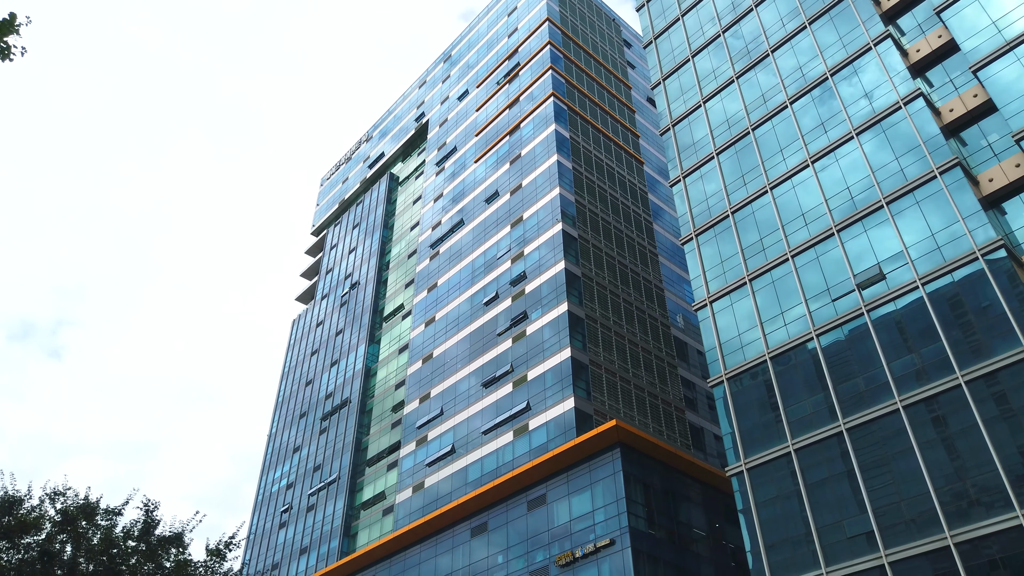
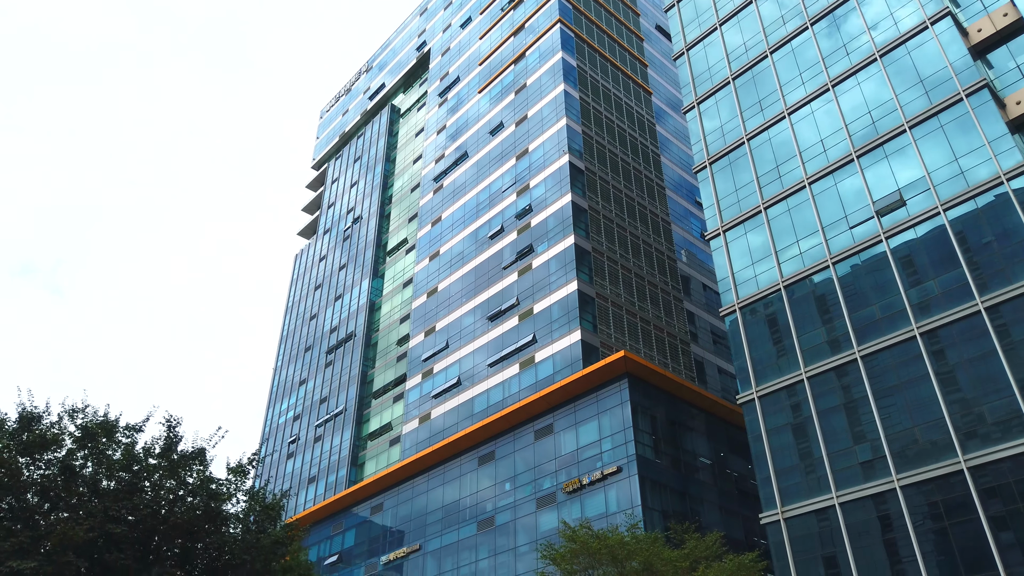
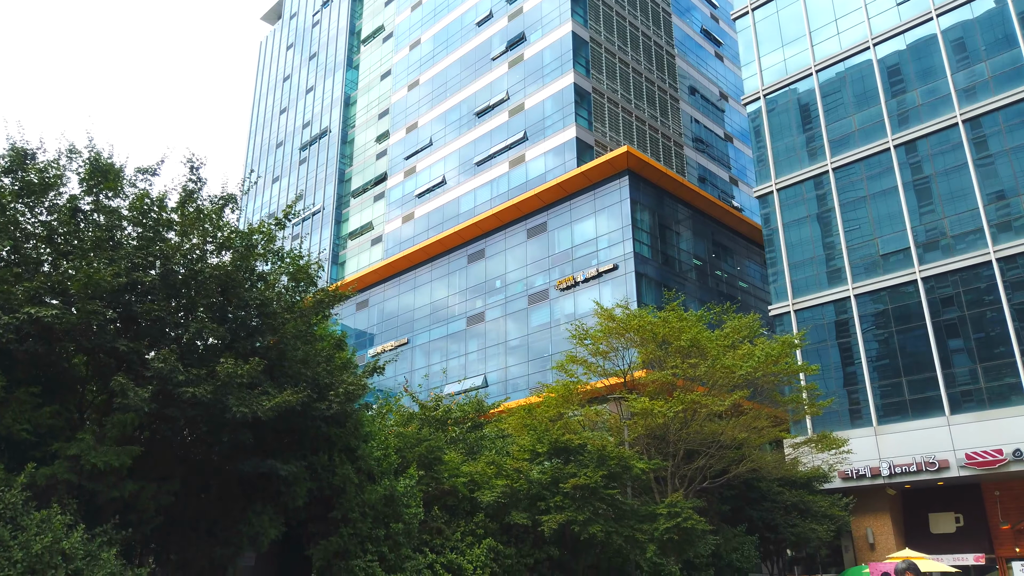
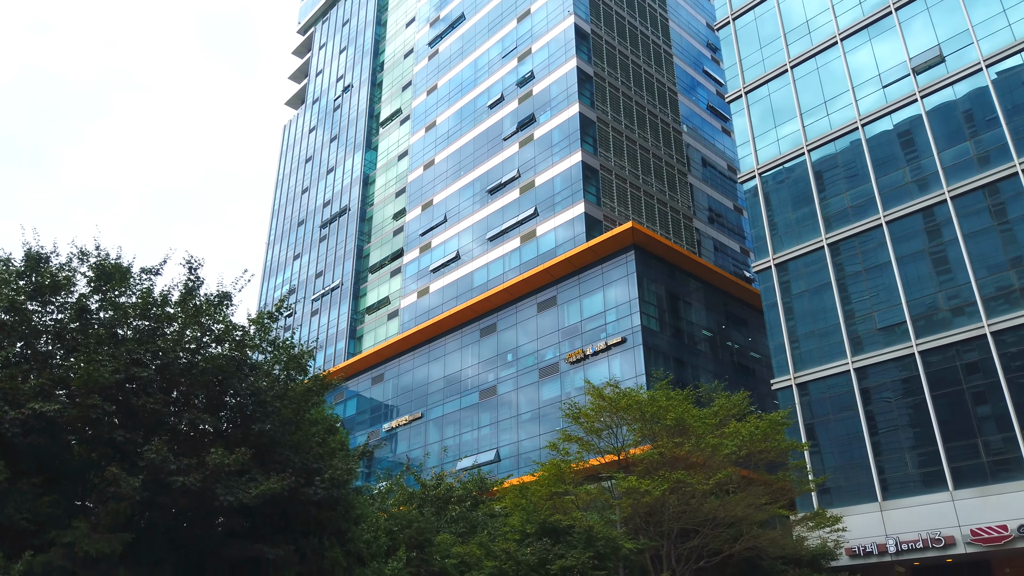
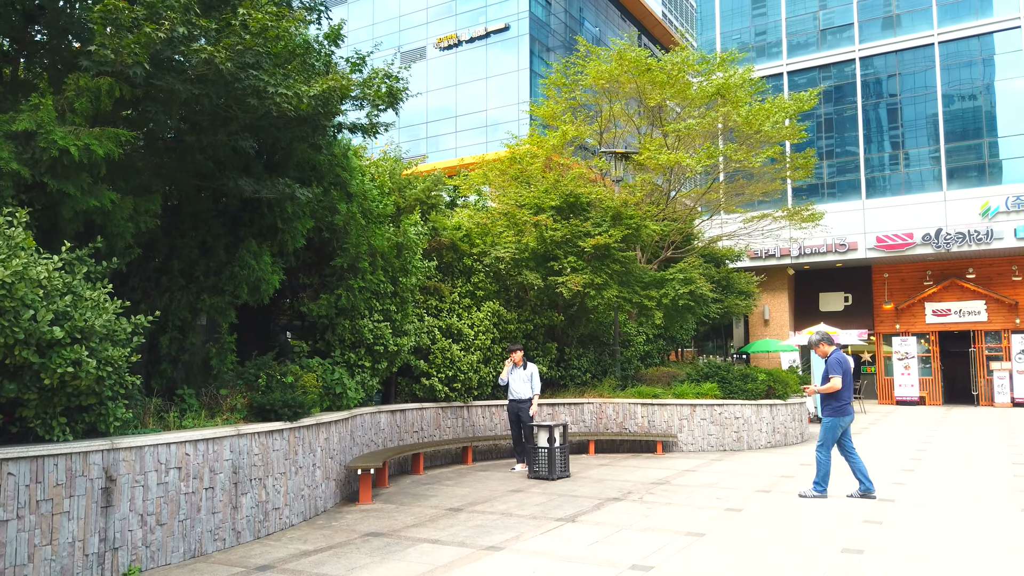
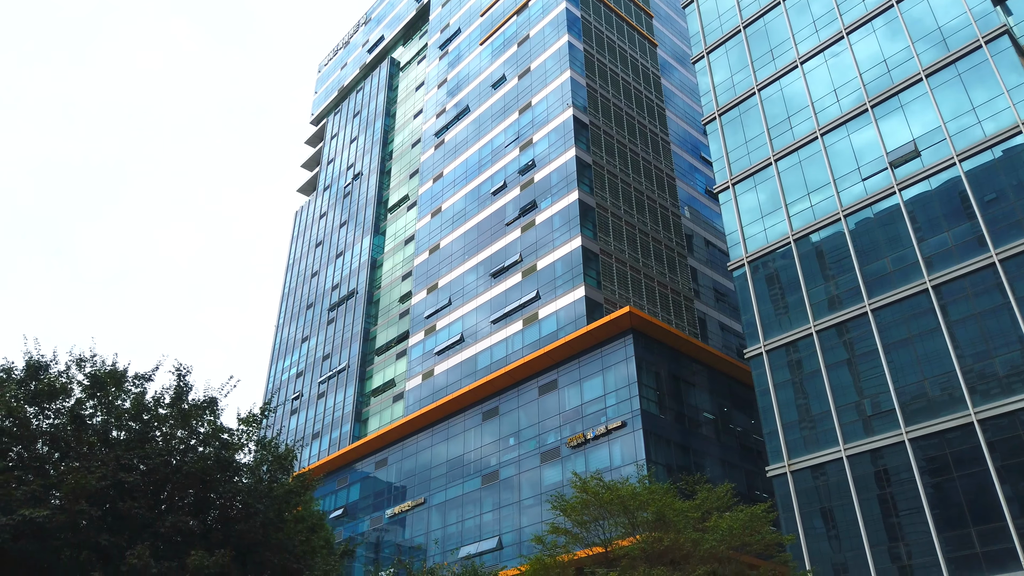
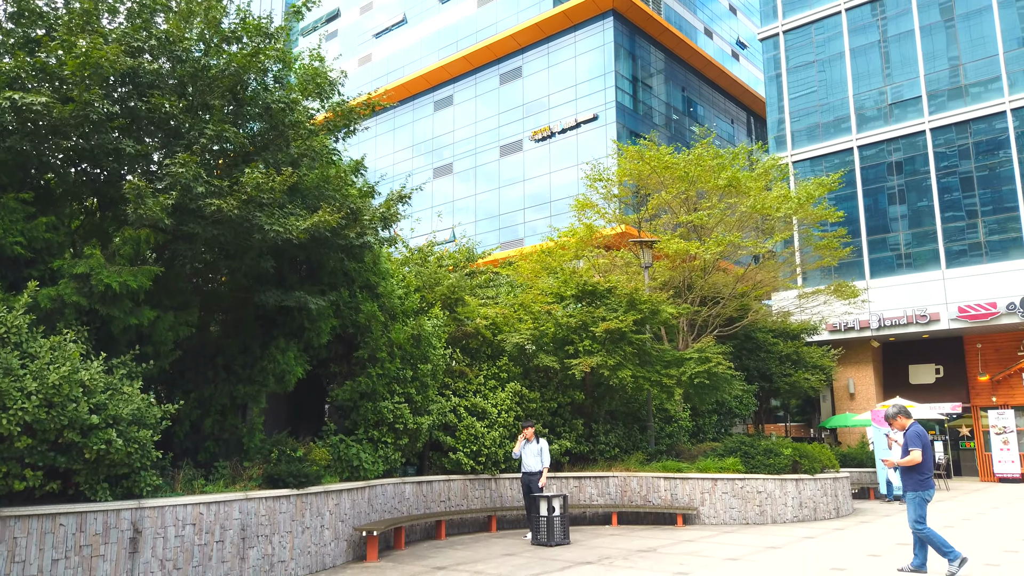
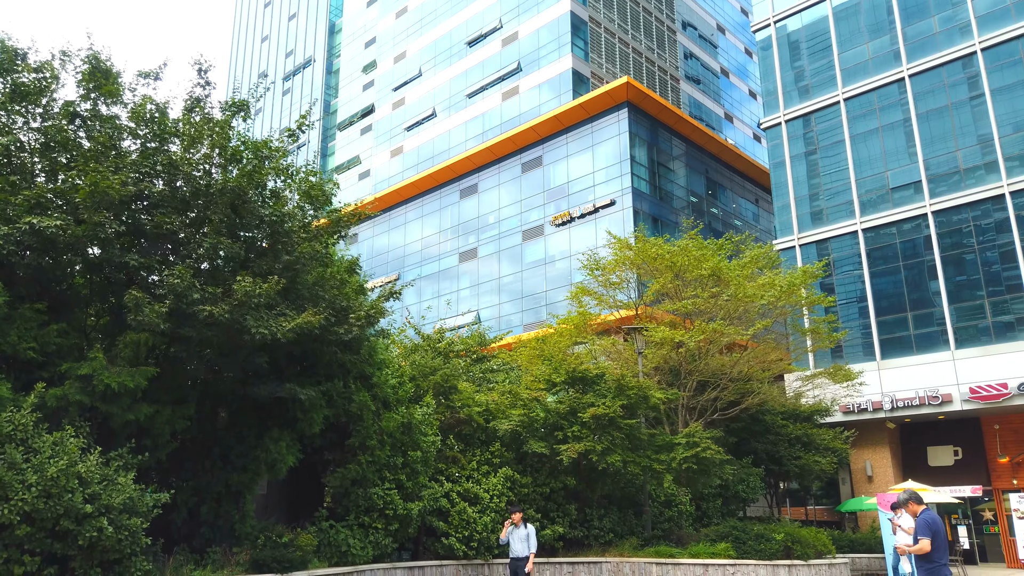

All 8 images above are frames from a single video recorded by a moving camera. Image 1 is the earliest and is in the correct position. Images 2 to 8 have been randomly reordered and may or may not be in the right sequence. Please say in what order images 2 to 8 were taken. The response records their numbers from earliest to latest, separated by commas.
2, 6, 4, 3, 8, 7, 5
